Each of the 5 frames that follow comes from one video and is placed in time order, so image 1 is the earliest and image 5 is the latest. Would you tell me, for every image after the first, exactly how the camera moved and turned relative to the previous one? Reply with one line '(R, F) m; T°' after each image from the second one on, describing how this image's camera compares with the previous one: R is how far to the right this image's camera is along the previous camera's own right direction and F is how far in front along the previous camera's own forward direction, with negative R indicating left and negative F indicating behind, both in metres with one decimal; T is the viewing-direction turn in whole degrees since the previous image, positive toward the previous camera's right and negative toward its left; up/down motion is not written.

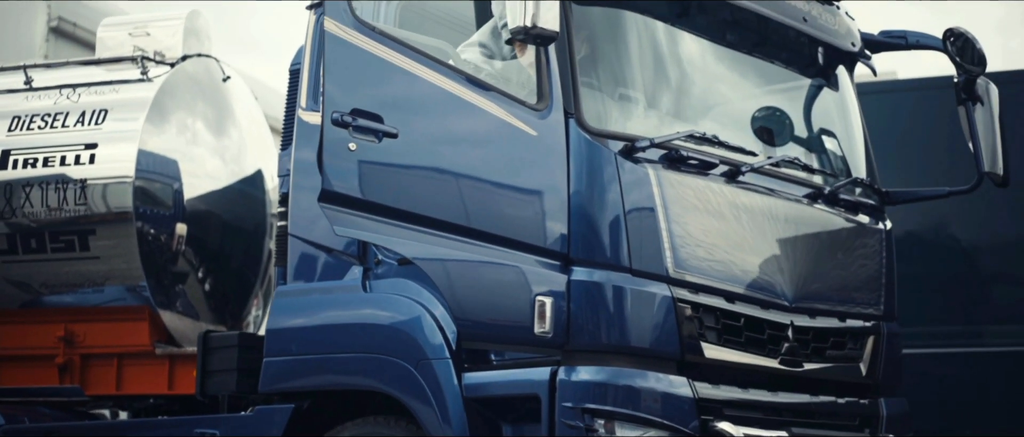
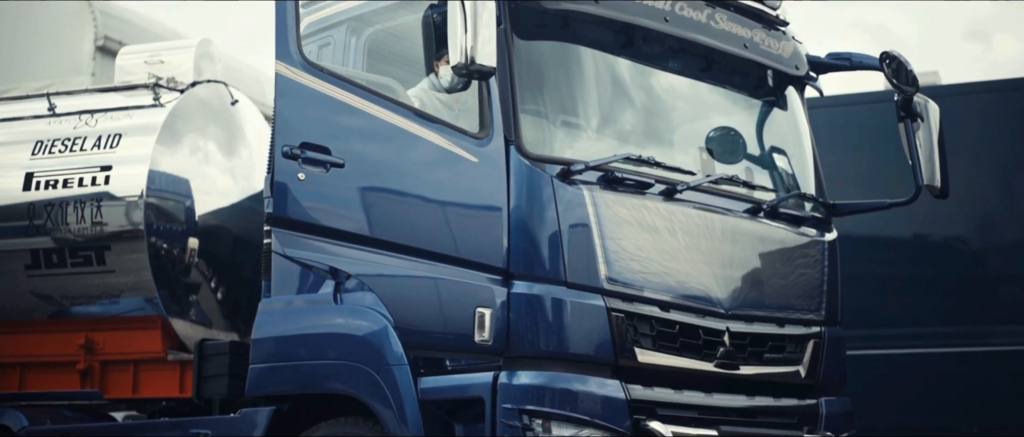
(+0.4, -0.4) m; -3°
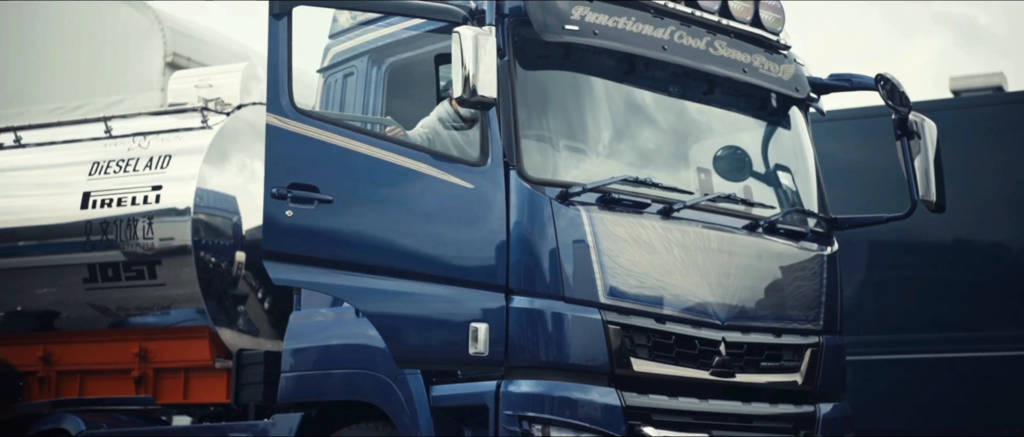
(+0.3, -0.4) m; -3°
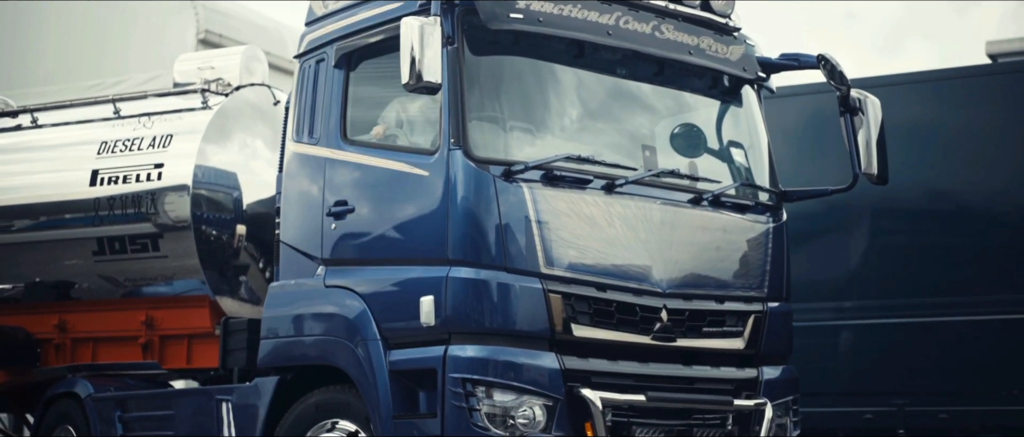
(+0.5, -0.4) m; -2°
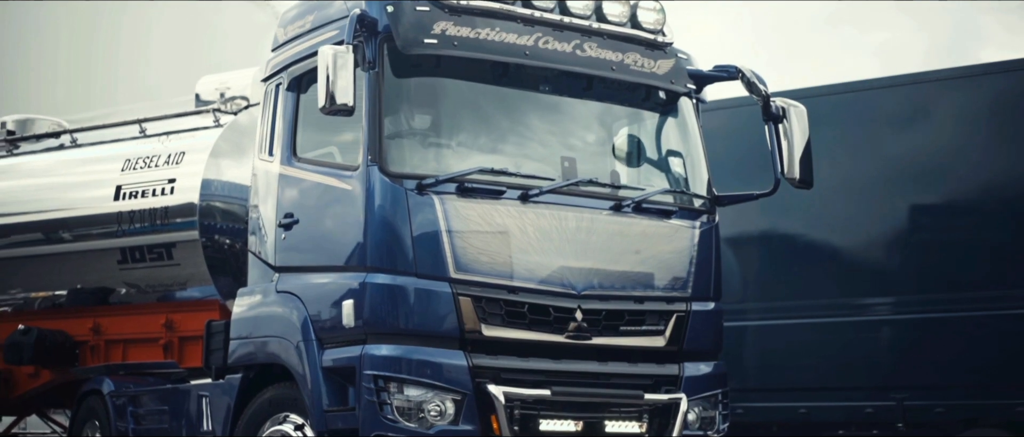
(+1.1, -0.4) m; -6°
